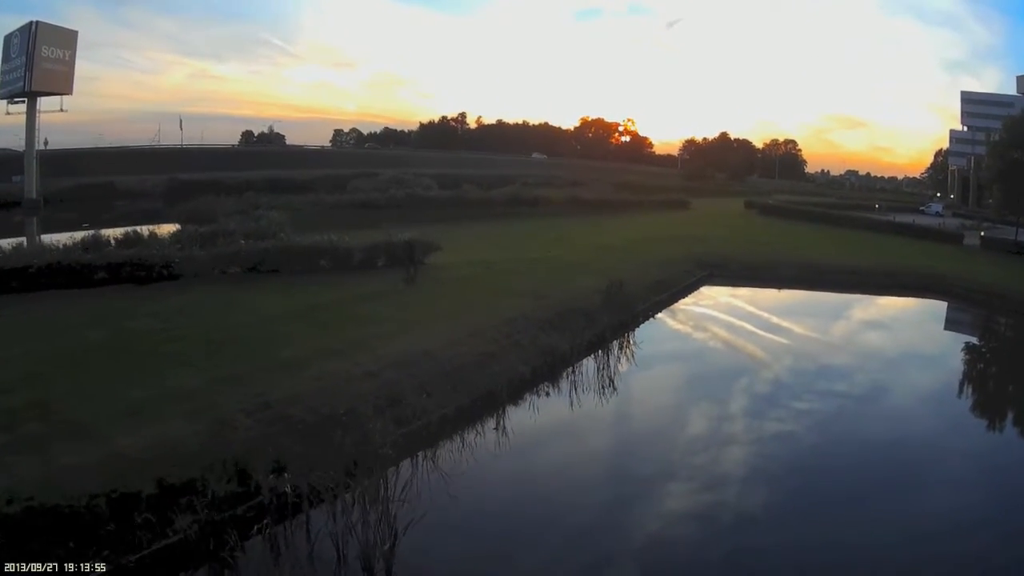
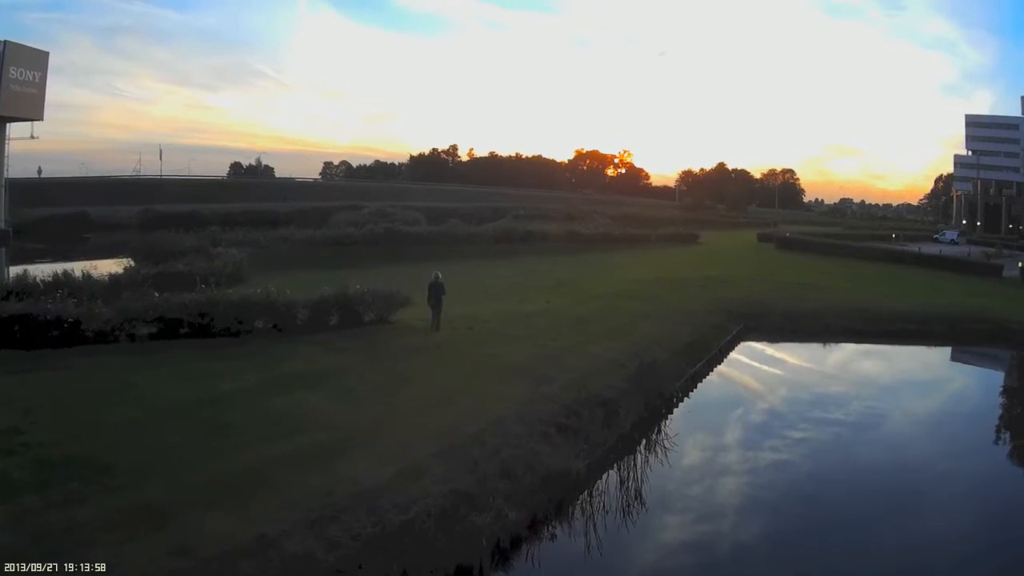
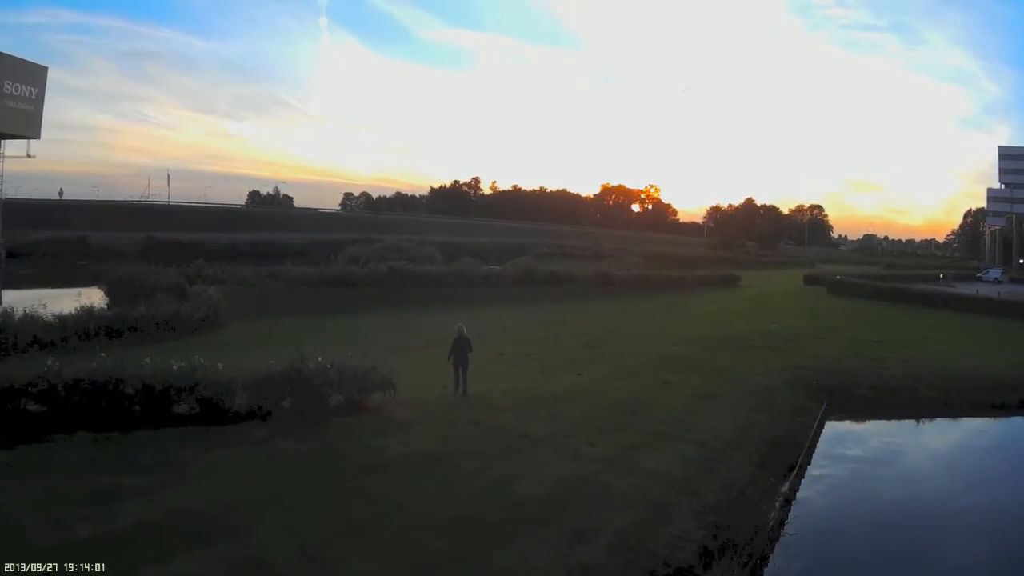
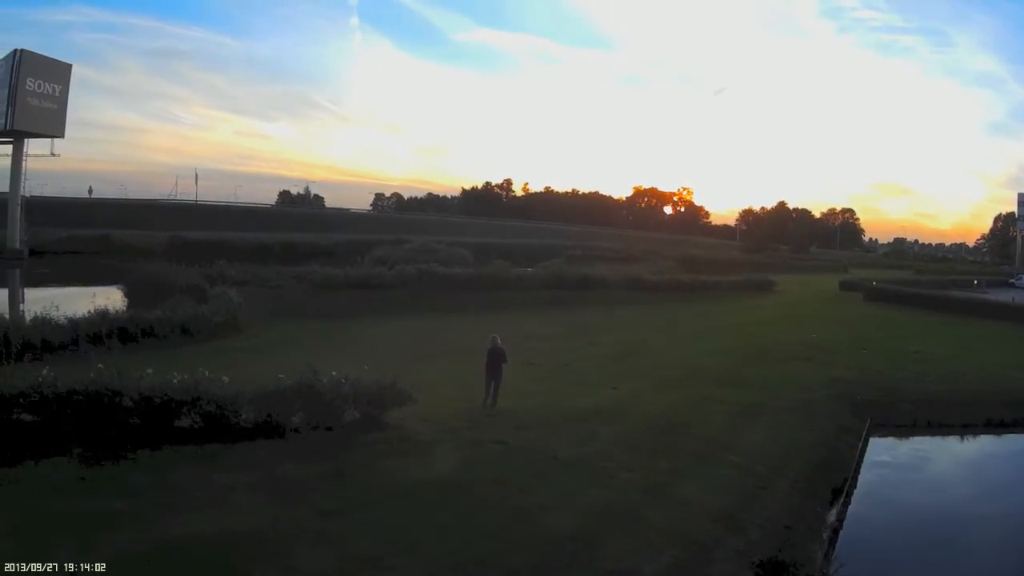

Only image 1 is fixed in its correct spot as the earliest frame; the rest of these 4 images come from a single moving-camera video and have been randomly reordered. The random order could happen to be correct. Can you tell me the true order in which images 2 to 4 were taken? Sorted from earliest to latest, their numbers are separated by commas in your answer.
2, 3, 4
